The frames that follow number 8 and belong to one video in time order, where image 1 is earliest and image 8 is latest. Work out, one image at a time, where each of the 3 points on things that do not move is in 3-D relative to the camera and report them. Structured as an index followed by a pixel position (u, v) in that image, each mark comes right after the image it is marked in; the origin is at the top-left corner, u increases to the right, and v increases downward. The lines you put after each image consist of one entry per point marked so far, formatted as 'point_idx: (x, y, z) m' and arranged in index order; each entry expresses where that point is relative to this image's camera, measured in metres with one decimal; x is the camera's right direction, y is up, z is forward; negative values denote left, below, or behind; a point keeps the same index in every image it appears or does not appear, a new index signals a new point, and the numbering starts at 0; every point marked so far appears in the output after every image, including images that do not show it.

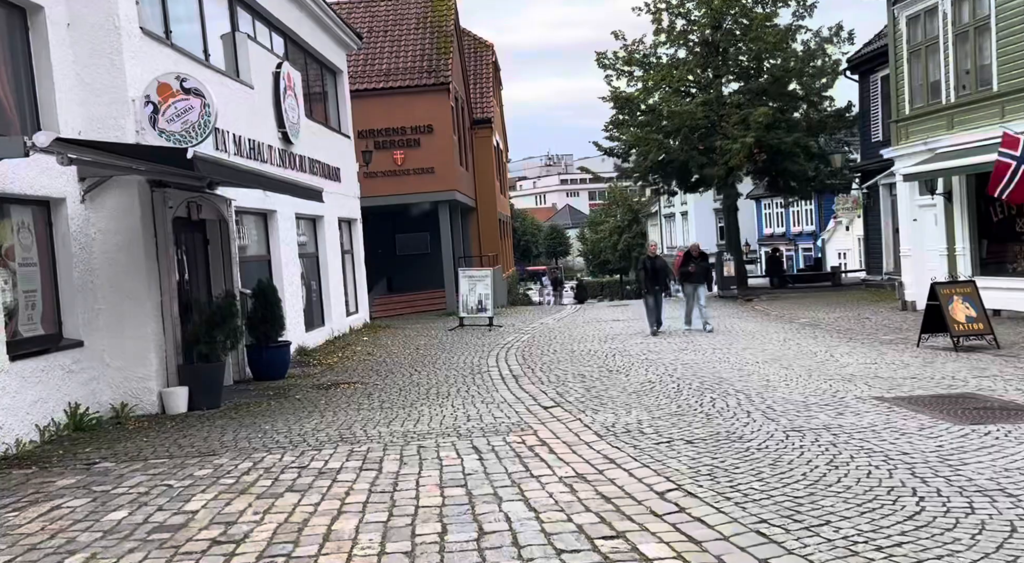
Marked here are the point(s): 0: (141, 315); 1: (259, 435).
0: (-3.9, -0.4, +11.2) m
1: (-2.3, -1.4, +9.7) m
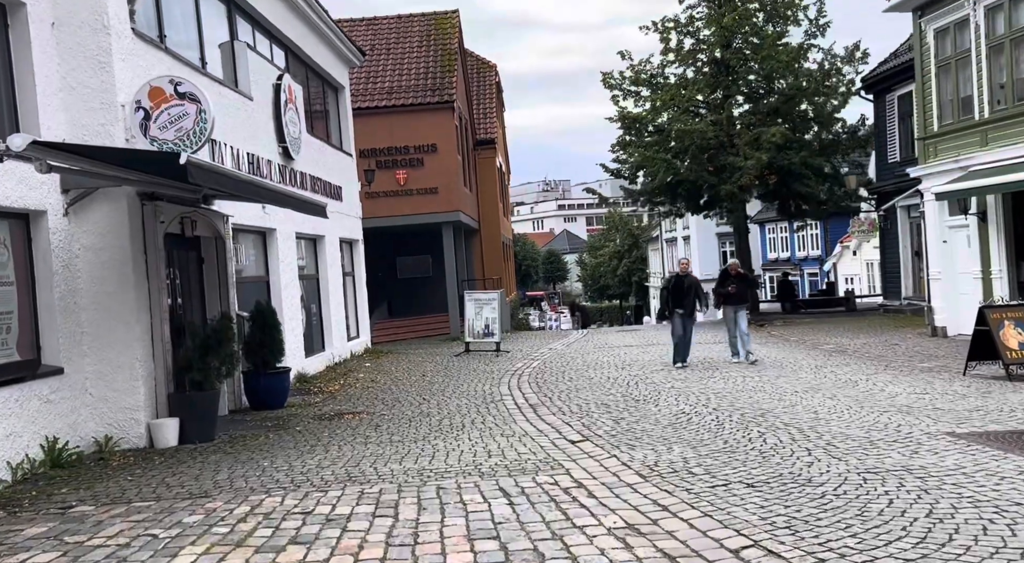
0: (-3.7, -0.6, +10.2) m
1: (-2.1, -1.6, +8.7) m
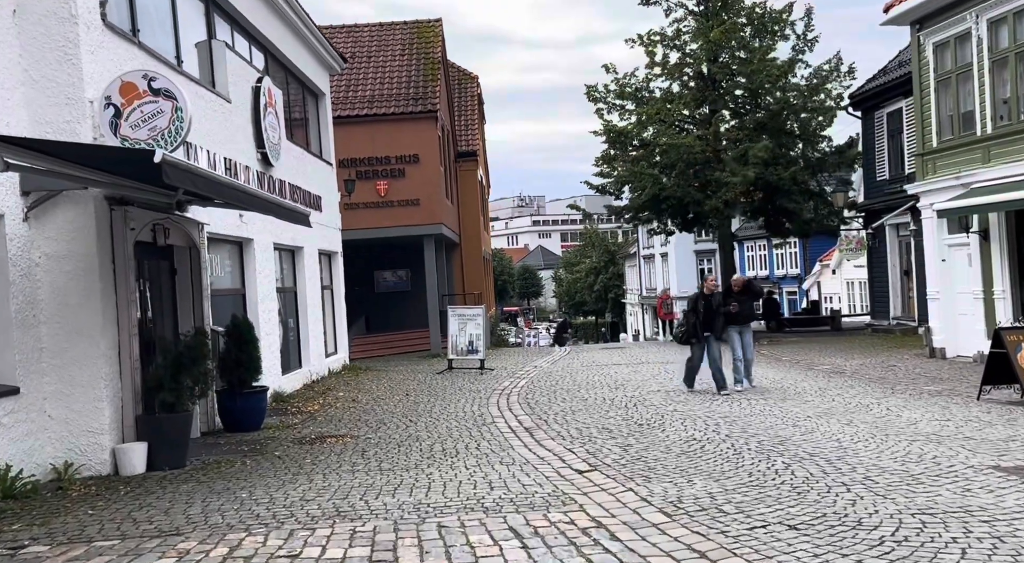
0: (-3.7, -0.7, +9.4) m
1: (-2.0, -1.7, +7.8) m
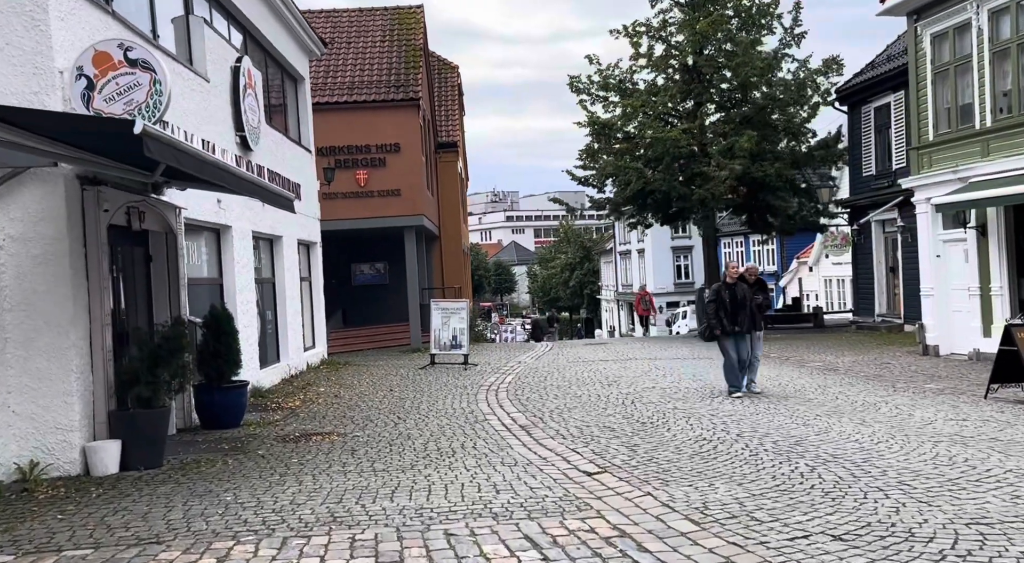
0: (-3.7, -0.5, +8.7) m
1: (-2.0, -1.6, +7.2) m
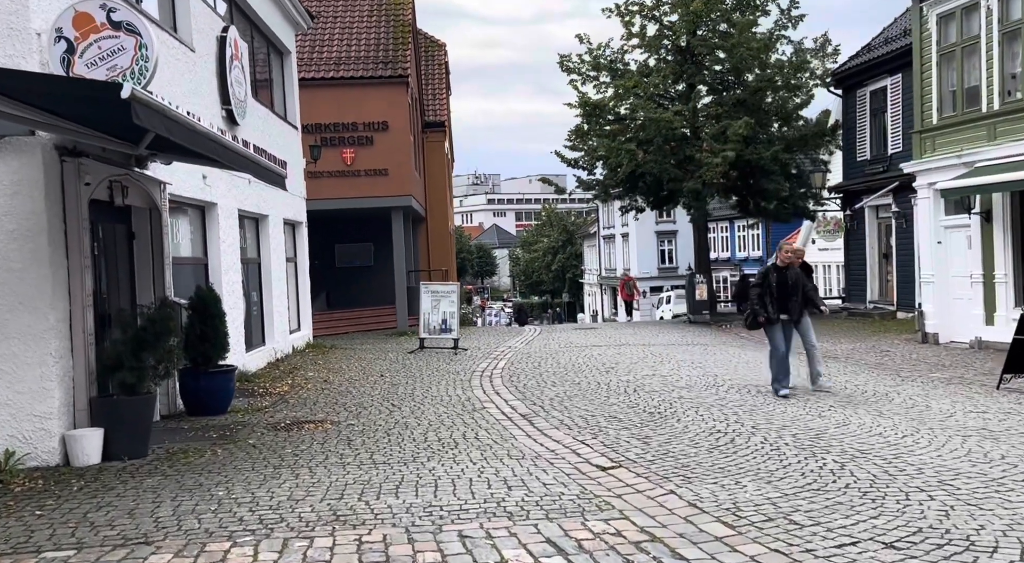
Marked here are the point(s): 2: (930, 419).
0: (-3.6, -0.4, +8.1) m
1: (-1.9, -1.4, +6.7) m
2: (+3.7, -1.2, +9.4) m
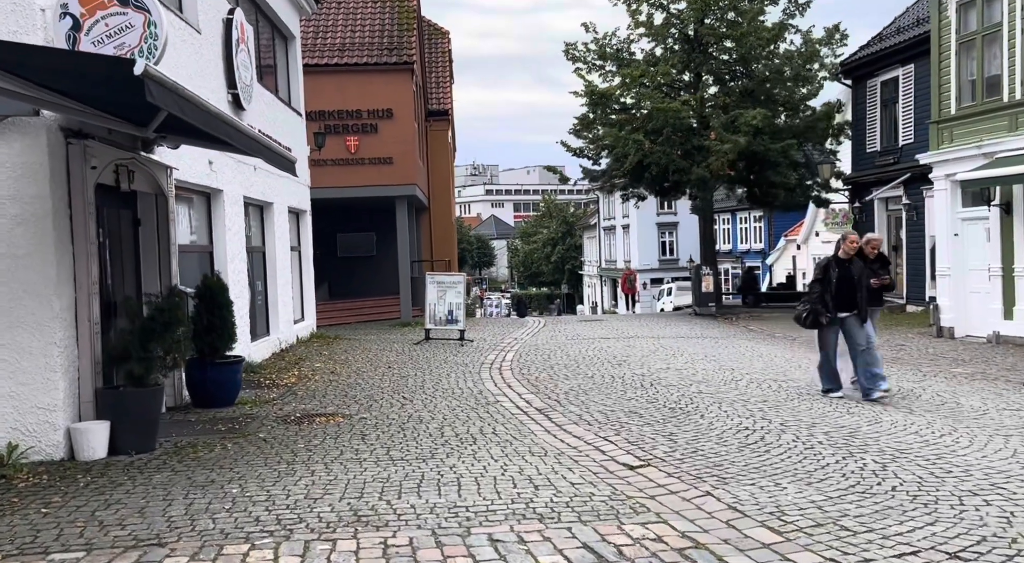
0: (-3.4, -0.3, +7.8) m
1: (-1.7, -1.4, +6.4) m
2: (+3.9, -1.2, +9.1) m
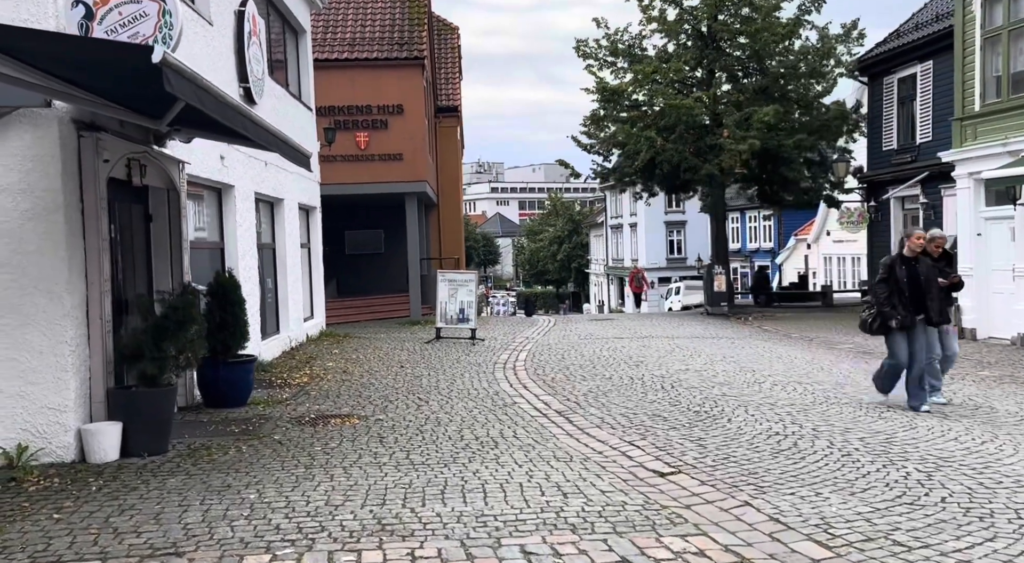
0: (-3.2, -0.2, +7.5) m
1: (-1.5, -1.3, +6.1) m
2: (+4.0, -1.2, +8.8) m
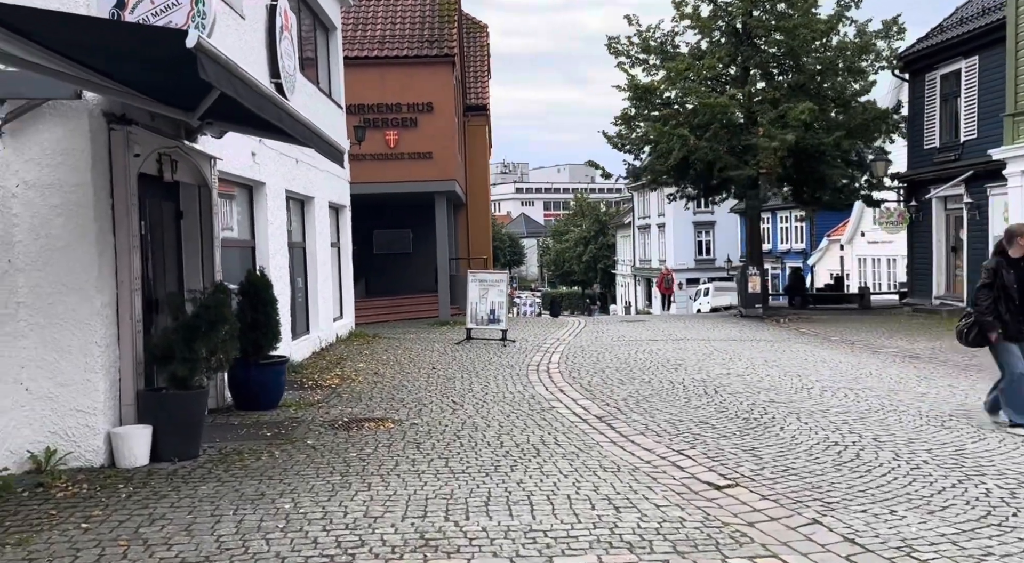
0: (-2.9, -0.2, +7.3) m
1: (-1.3, -1.3, +5.8) m
2: (+4.4, -1.2, +8.4) m
